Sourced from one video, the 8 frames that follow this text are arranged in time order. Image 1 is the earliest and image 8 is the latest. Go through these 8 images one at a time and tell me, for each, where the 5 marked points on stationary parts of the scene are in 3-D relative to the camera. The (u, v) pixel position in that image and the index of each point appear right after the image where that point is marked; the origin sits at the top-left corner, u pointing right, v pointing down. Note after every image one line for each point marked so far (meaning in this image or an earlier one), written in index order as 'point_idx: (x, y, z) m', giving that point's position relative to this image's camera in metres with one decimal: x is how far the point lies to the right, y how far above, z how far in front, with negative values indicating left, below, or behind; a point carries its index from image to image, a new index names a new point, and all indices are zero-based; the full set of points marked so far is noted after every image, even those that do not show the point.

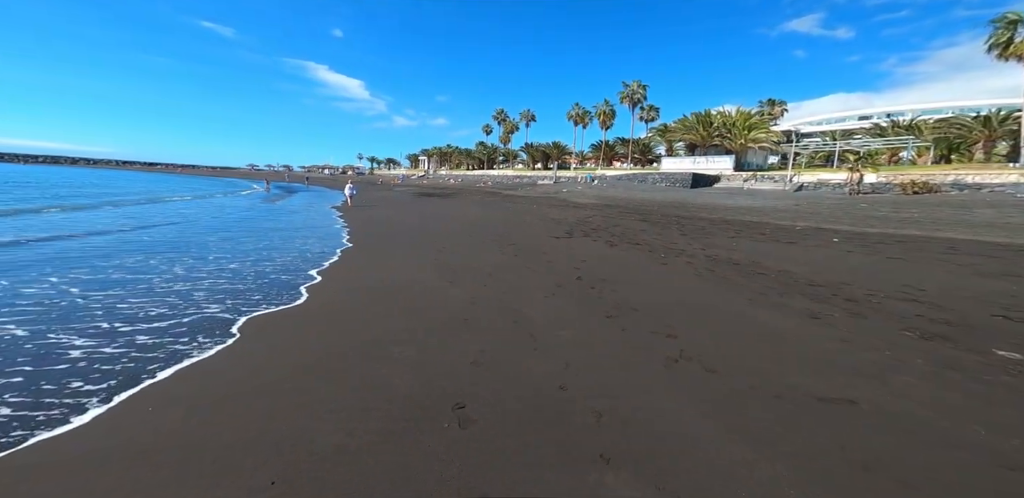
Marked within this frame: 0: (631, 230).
0: (+2.9, +0.5, +11.2) m
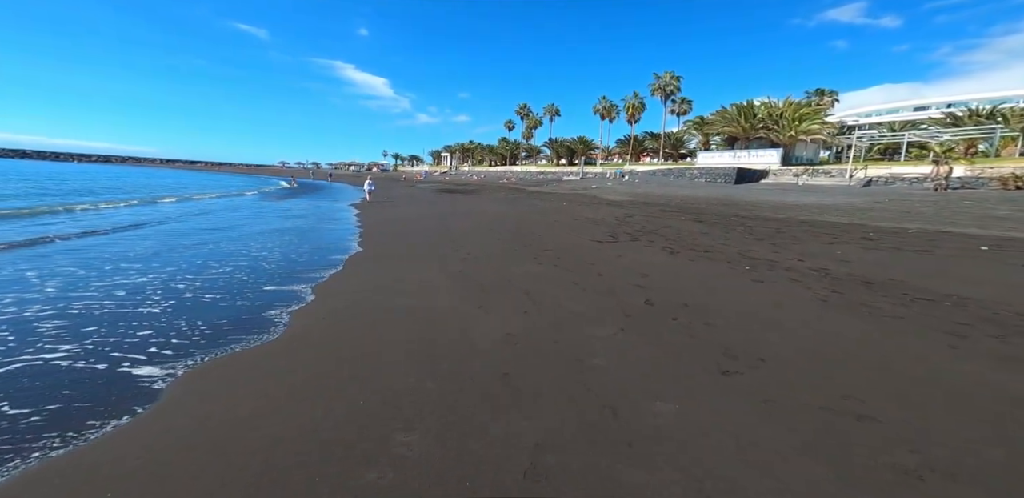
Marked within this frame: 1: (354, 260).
0: (+3.6, +0.3, +9.5) m
1: (-3.0, -0.3, +8.8) m
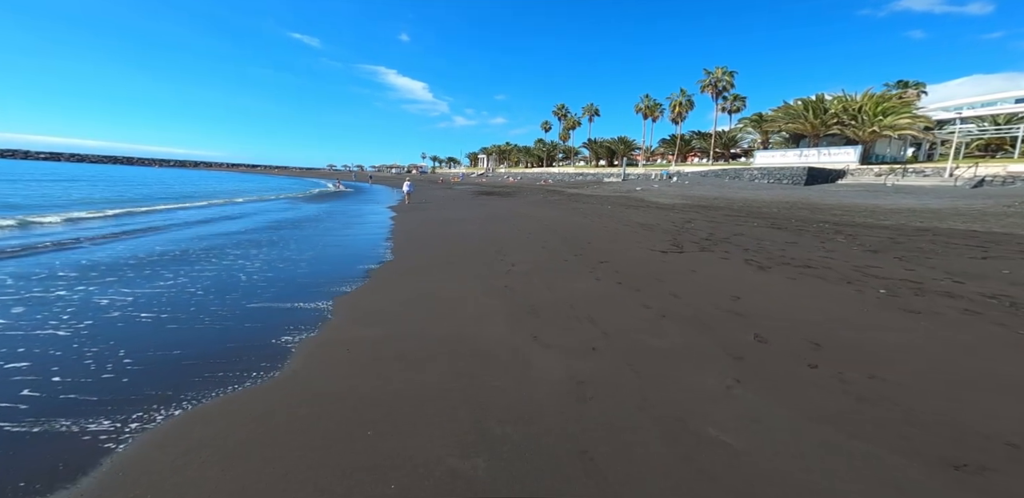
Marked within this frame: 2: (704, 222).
0: (+4.5, +0.1, +8.1) m
1: (-2.2, -0.4, +7.9) m
2: (+4.9, +0.7, +11.7) m
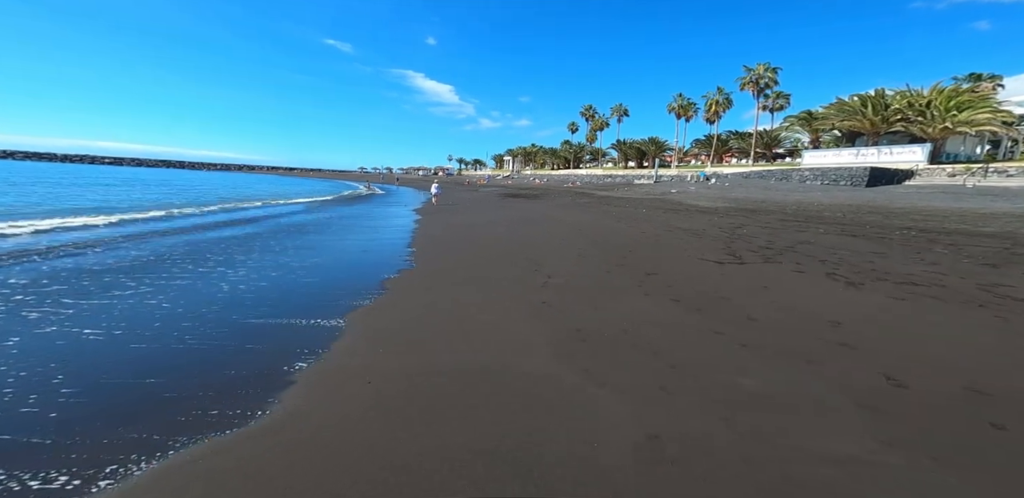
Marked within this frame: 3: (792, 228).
0: (+5.1, 0.0, +7.0) m
1: (-1.6, -0.5, +7.2) m
2: (+5.7, +0.5, +10.6) m
3: (+5.9, +0.4, +9.7) m
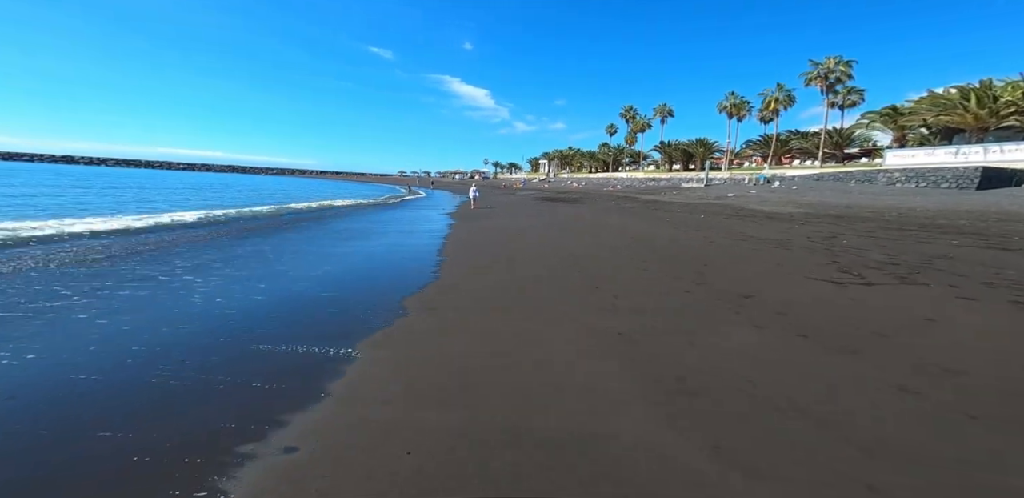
0: (+6.0, -0.3, +5.5) m
1: (-0.7, -0.7, +6.1) m
2: (+6.8, +0.2, +9.0) m
3: (+7.0, +0.2, +8.1) m
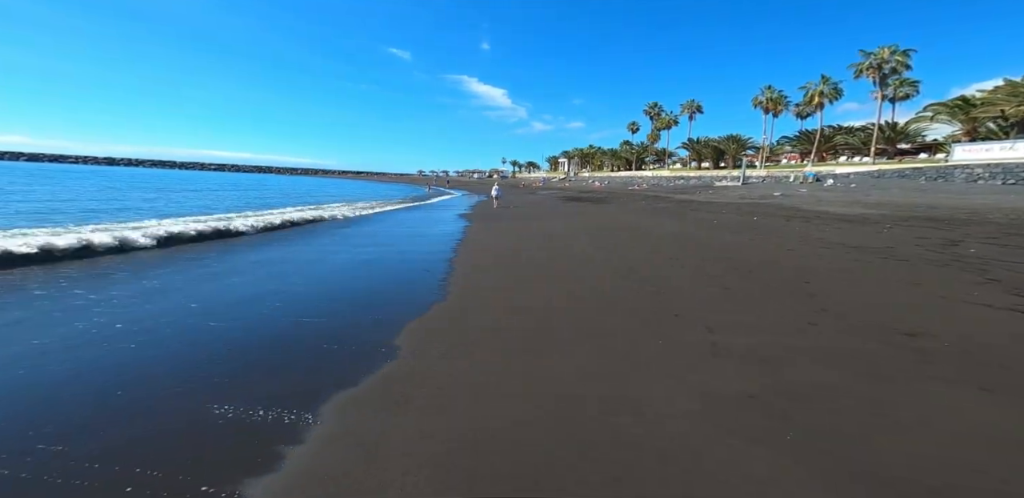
0: (+6.8, -0.4, +3.9) m
1: (+0.1, -0.8, +4.8) m
2: (+7.7, +0.1, +7.4) m
3: (+7.8, 0.0, +6.5) m
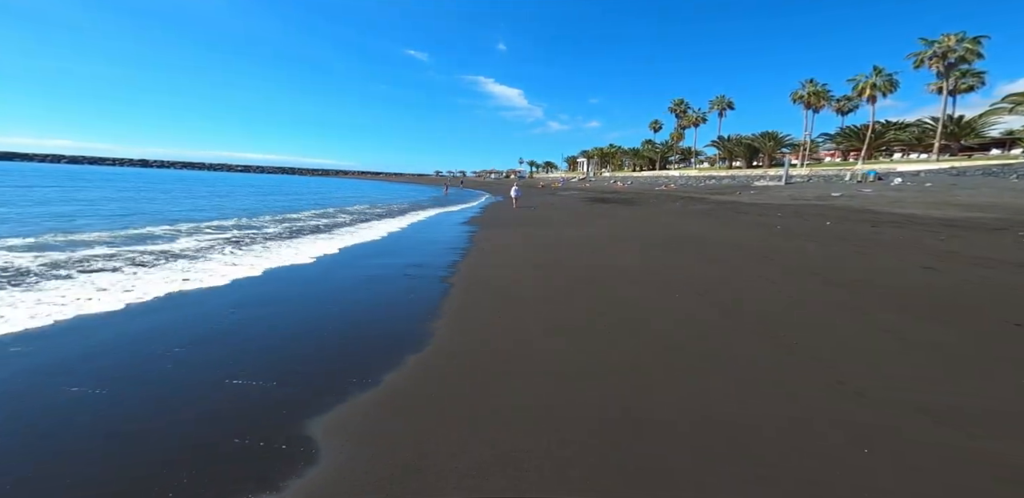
0: (+7.4, -0.7, +2.0) m
1: (+0.8, -1.0, +3.1) m
2: (+8.5, -0.2, +5.4) m
3: (+8.6, -0.3, +4.5) m
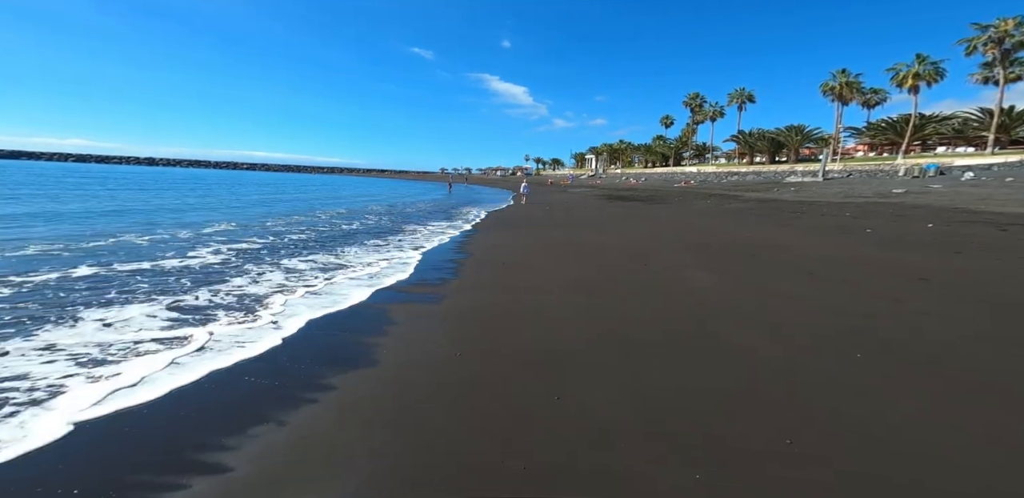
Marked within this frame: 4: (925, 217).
0: (+8.4, -0.9, +0.2) m
1: (+1.8, -1.3, +1.3) m
2: (+9.5, -0.4, +3.7) m
3: (+9.6, -0.4, +2.8) m
4: (+10.2, +0.6, +10.7) m
